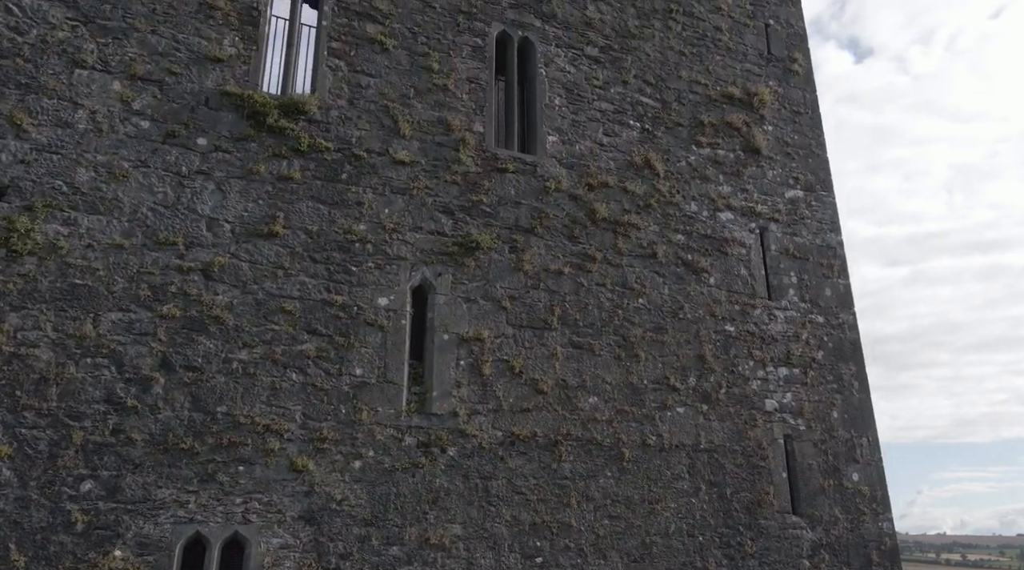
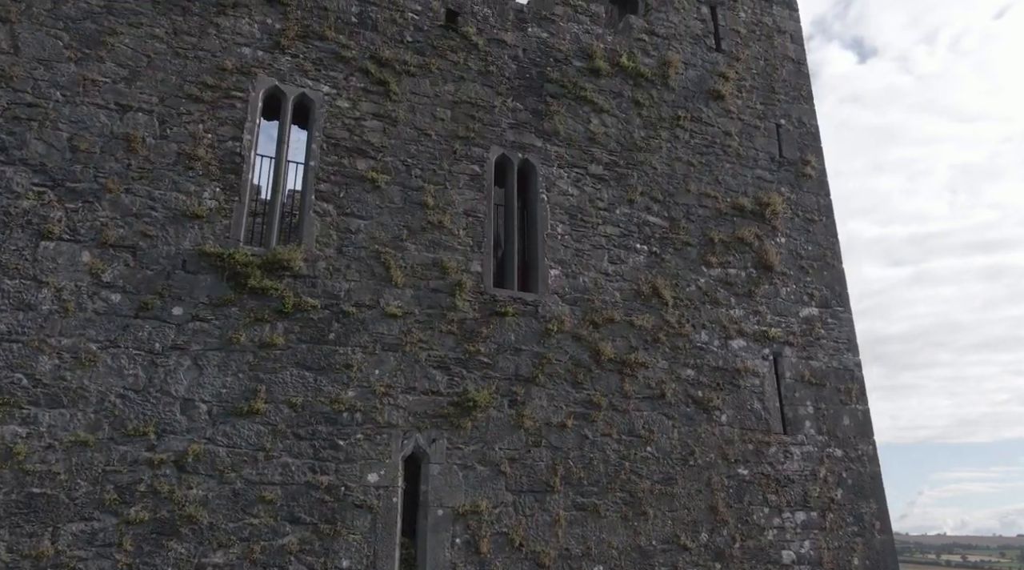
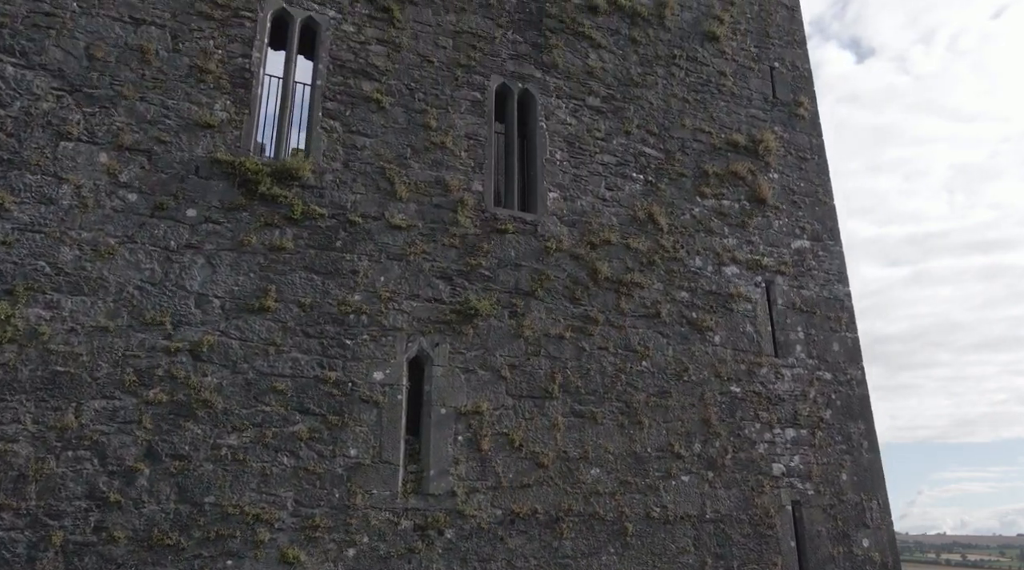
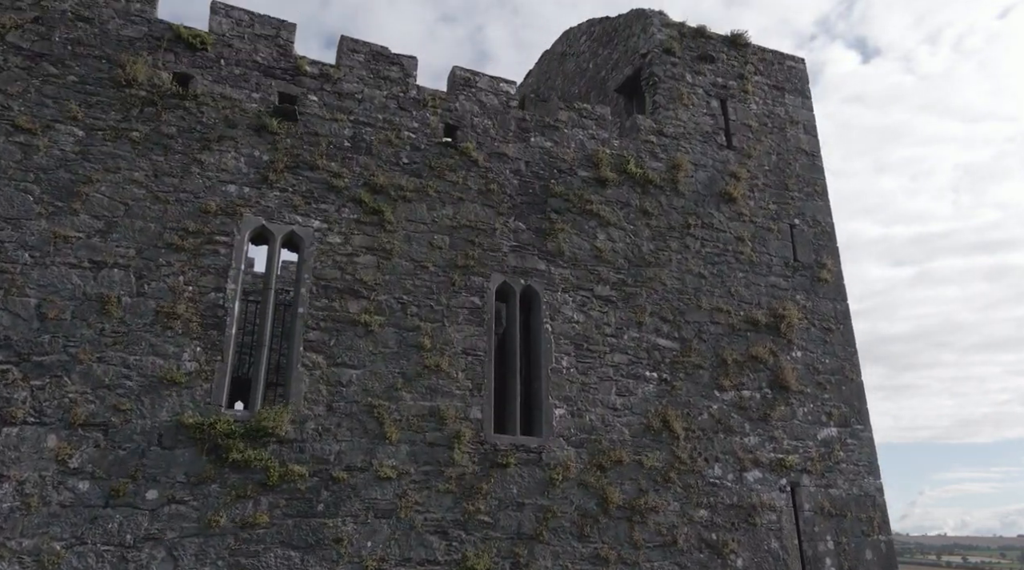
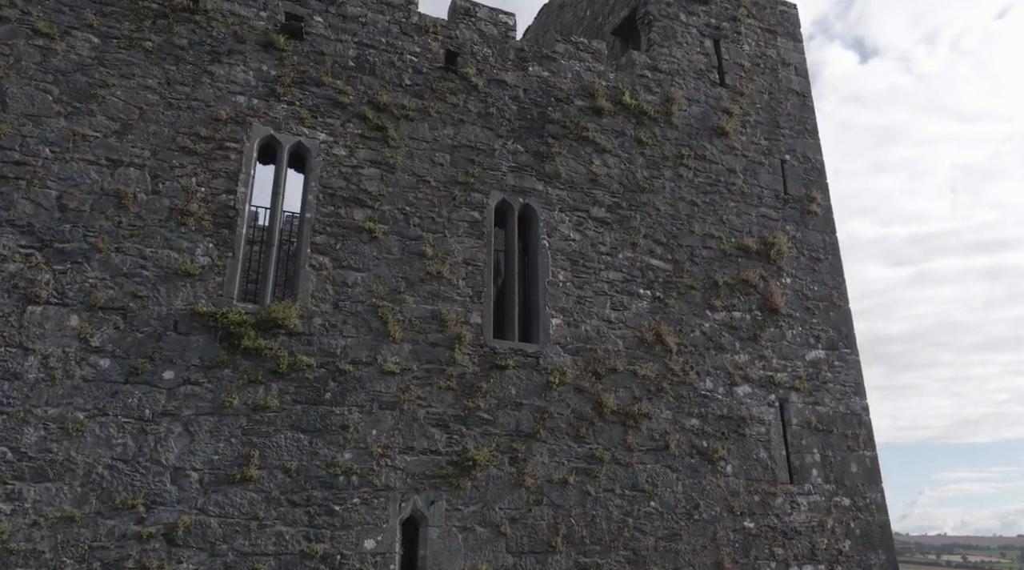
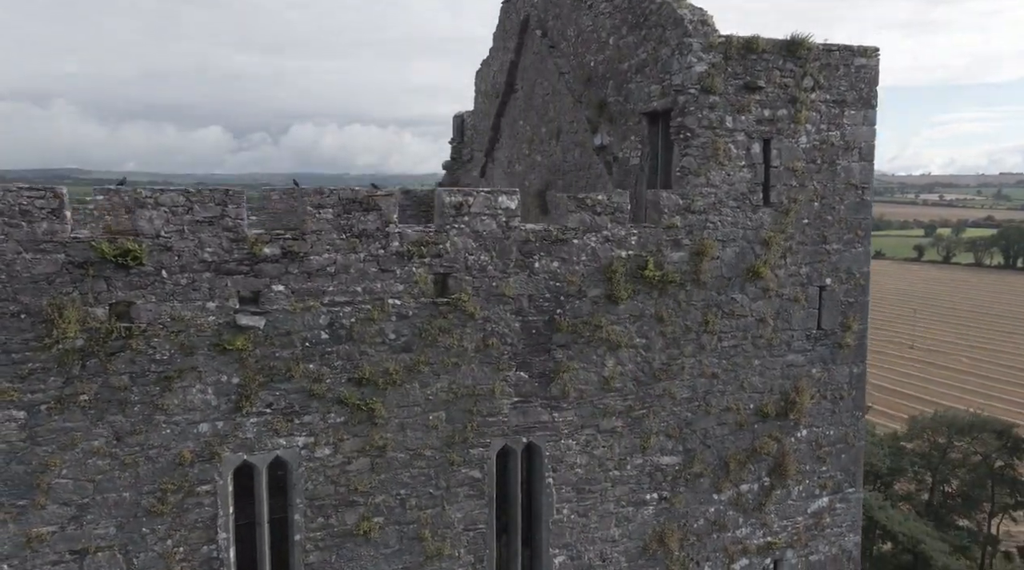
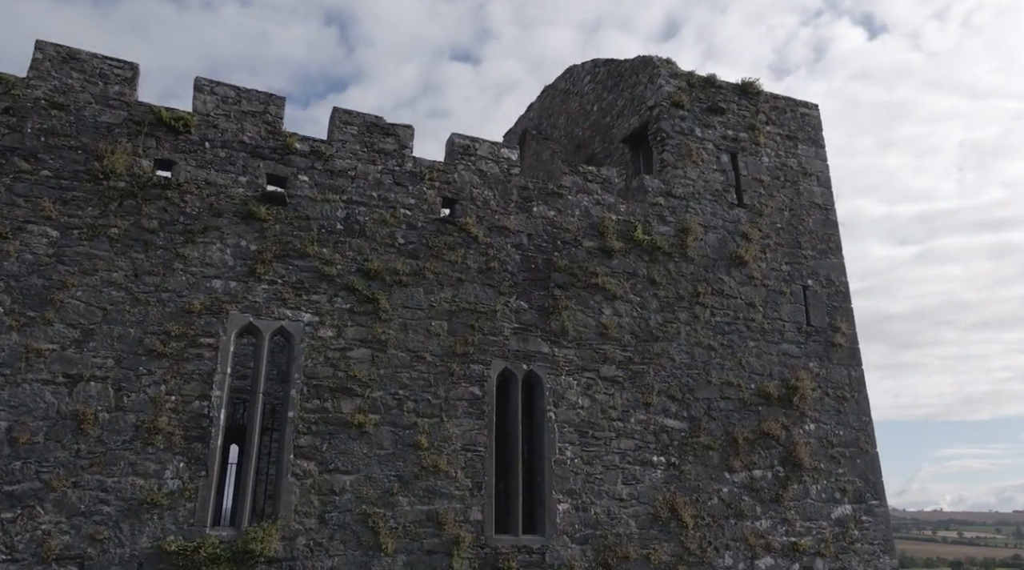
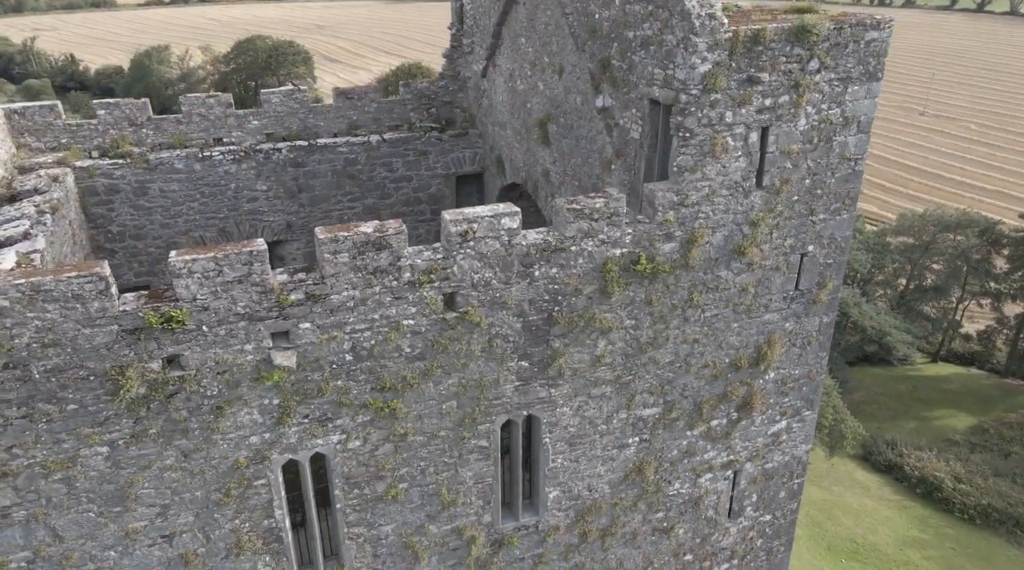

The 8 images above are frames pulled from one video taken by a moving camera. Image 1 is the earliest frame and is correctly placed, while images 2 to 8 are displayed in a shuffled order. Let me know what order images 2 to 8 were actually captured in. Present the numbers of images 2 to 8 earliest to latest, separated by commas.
3, 2, 5, 4, 7, 6, 8
